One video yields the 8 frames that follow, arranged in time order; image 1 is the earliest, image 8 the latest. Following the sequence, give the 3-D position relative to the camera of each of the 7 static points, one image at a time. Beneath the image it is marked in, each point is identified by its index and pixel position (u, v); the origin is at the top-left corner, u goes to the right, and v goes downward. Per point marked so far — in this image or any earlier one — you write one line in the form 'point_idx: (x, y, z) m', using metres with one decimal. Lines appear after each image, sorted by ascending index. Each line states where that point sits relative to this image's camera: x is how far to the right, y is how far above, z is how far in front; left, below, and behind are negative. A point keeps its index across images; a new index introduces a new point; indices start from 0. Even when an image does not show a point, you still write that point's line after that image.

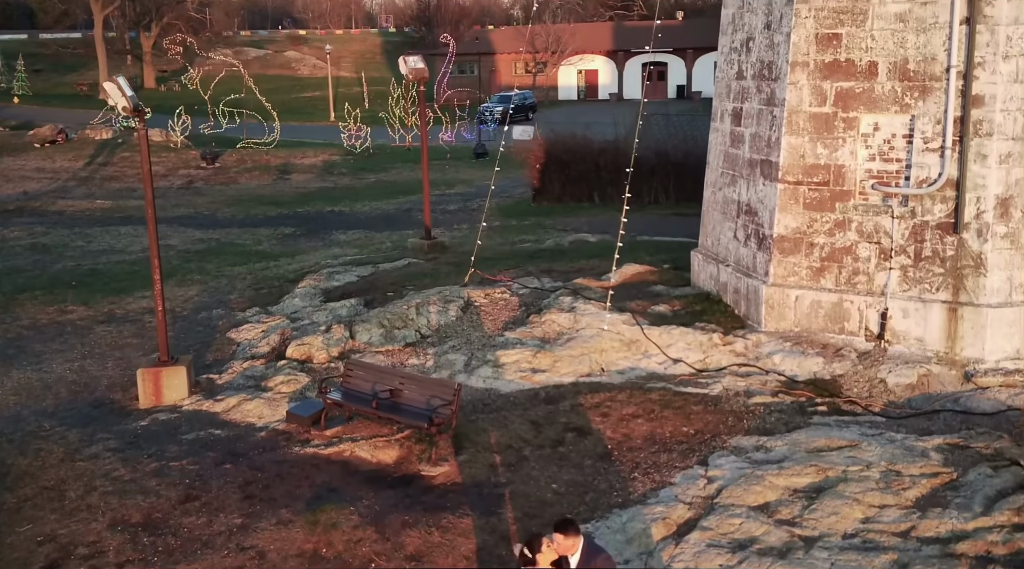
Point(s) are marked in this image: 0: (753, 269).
0: (+1.6, +0.1, +8.2) m
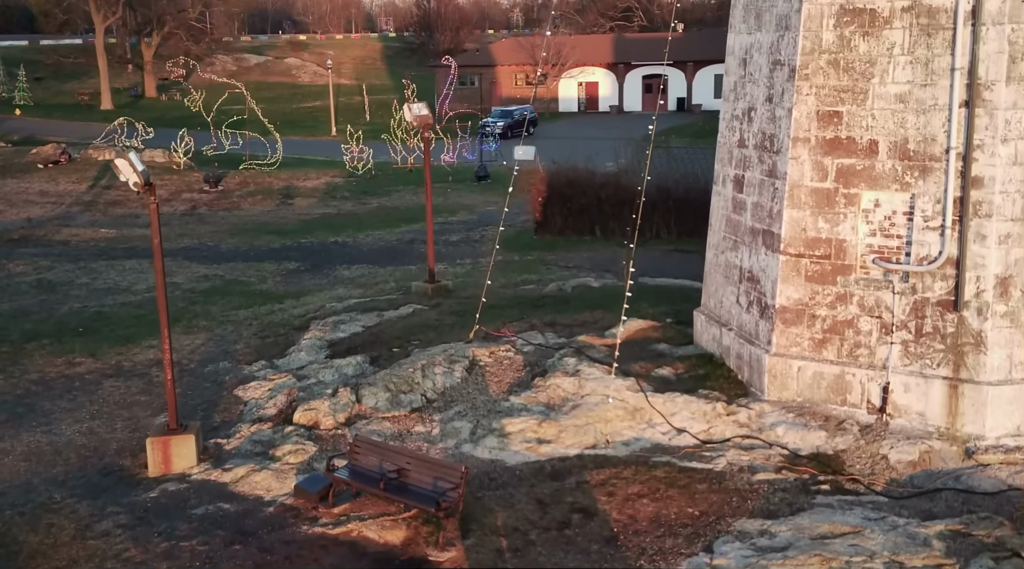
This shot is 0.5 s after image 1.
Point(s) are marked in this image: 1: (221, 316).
0: (+1.6, -0.3, +8.3) m
1: (-3.1, -0.3, +13.6) m
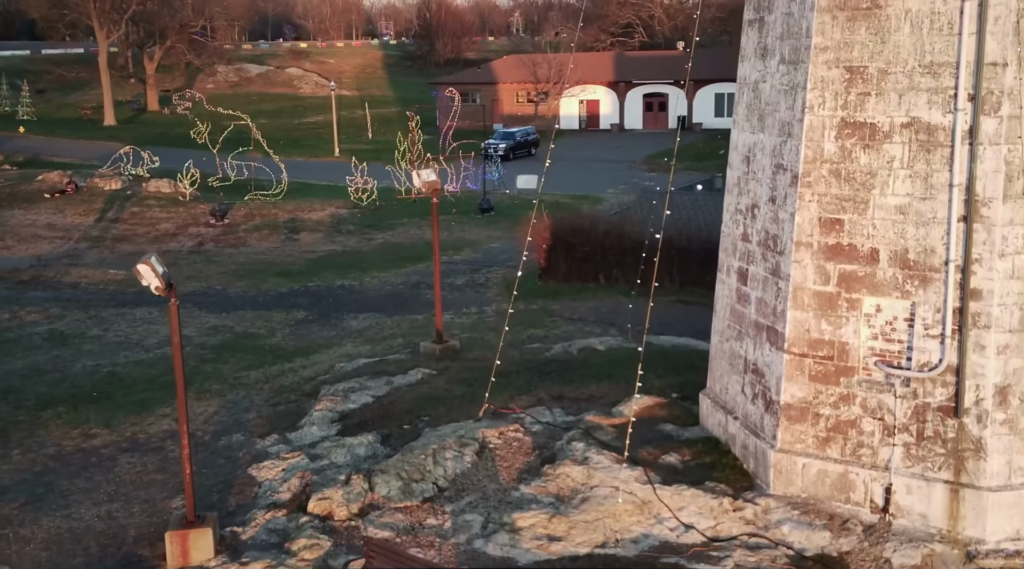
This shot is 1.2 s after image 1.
0: (+1.7, -1.0, +8.5) m
1: (-3.0, -1.0, +13.8) m
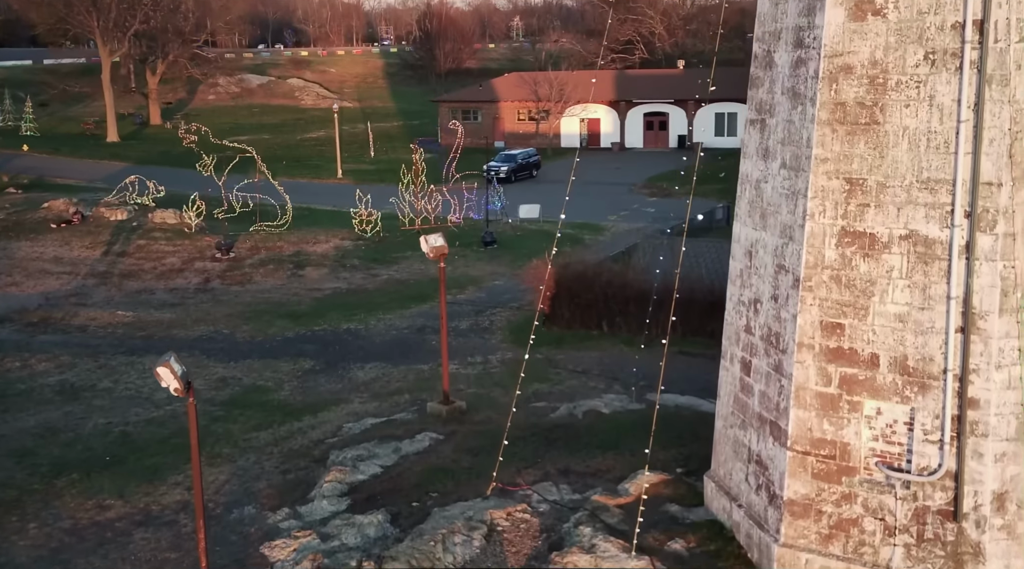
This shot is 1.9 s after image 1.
0: (+1.7, -1.6, +8.6) m
1: (-3.0, -1.7, +14.0) m
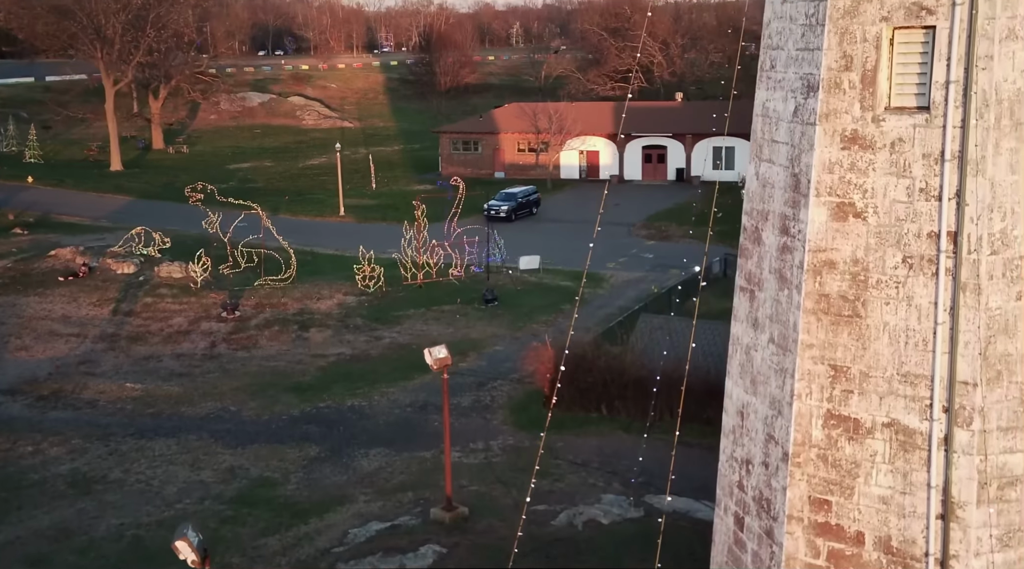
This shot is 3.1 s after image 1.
0: (+1.7, -2.7, +9.0) m
1: (-2.9, -2.9, +14.3) m
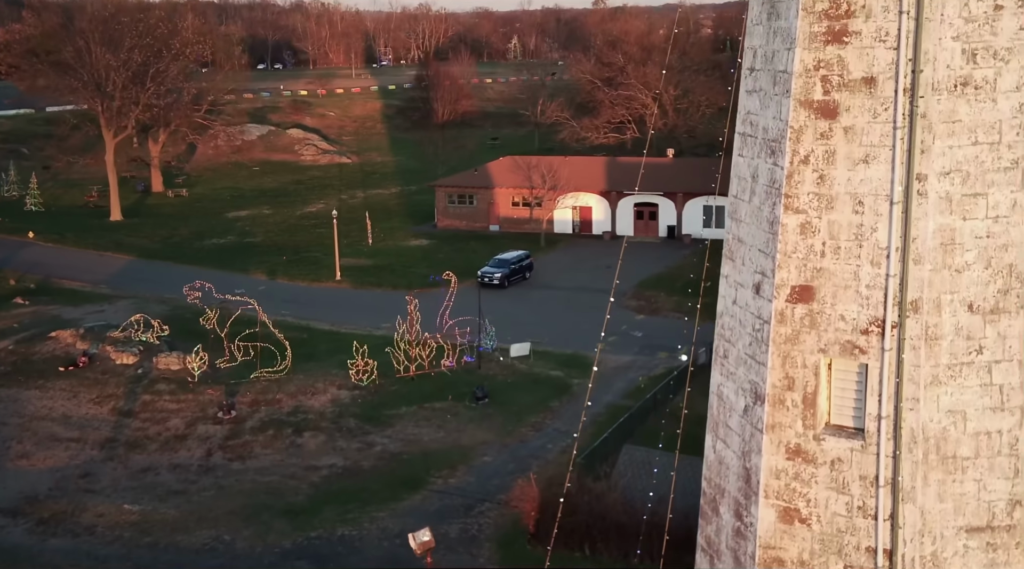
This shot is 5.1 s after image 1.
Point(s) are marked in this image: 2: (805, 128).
0: (+1.6, -4.7, +9.5) m
1: (-3.1, -5.1, +14.8) m
2: (+1.8, +1.0, +7.5) m
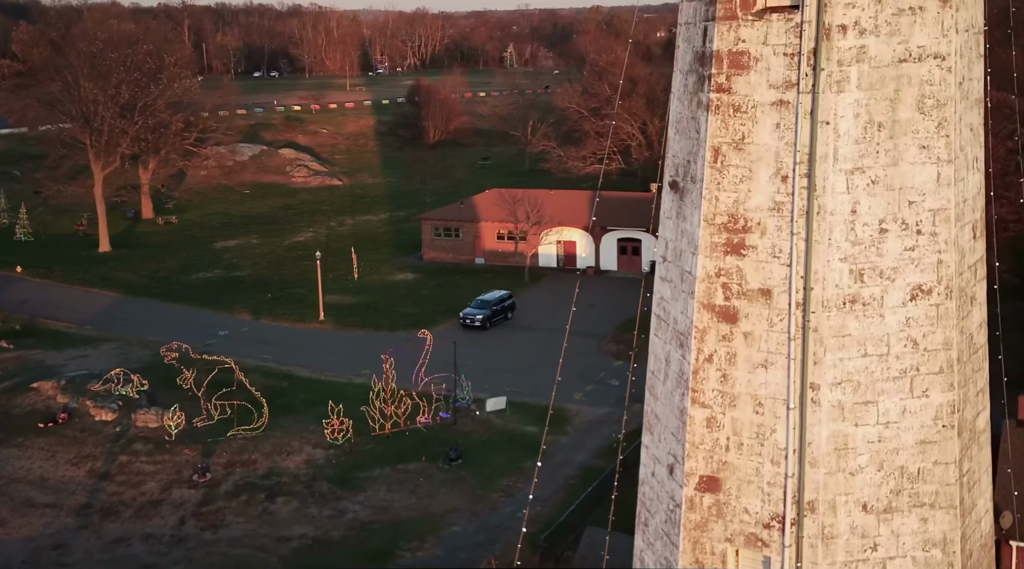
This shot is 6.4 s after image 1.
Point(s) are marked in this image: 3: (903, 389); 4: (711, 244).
0: (+1.0, -6.0, +9.7) m
1: (-3.7, -6.4, +15.0) m
2: (+1.2, -0.3, +7.9) m
3: (+2.3, -0.6, +7.6) m
4: (+1.2, +0.3, +7.8) m
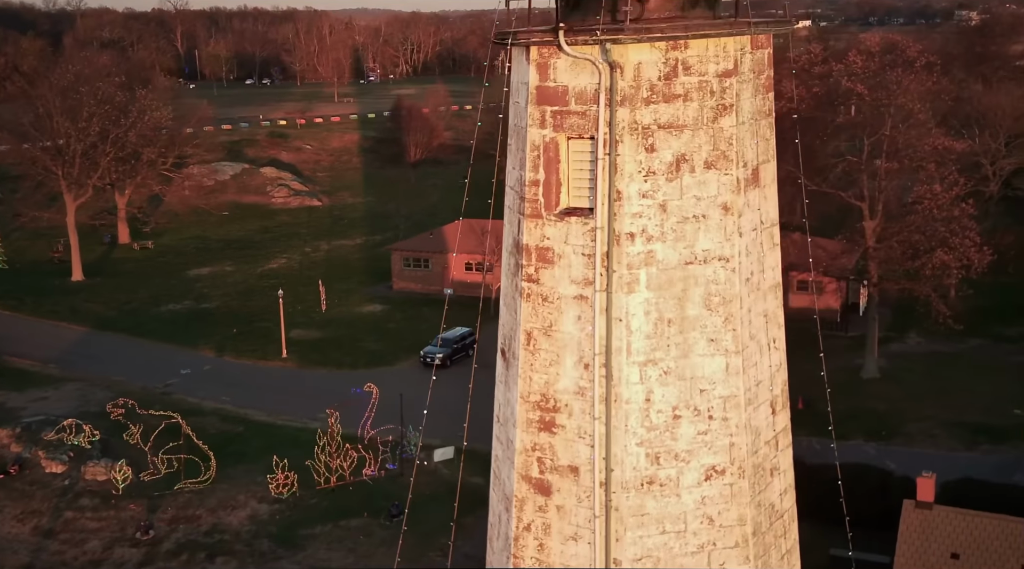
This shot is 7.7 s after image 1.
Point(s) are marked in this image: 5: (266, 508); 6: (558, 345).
0: (-0.1, -7.1, +10.1) m
1: (-4.9, -7.7, +15.3) m
2: (+0.1, -1.4, +8.3) m
3: (+1.2, -1.8, +8.1) m
4: (+0.1, -0.9, +8.2) m
5: (-6.5, -6.1, +33.8) m
6: (+0.3, -0.4, +8.0) m
